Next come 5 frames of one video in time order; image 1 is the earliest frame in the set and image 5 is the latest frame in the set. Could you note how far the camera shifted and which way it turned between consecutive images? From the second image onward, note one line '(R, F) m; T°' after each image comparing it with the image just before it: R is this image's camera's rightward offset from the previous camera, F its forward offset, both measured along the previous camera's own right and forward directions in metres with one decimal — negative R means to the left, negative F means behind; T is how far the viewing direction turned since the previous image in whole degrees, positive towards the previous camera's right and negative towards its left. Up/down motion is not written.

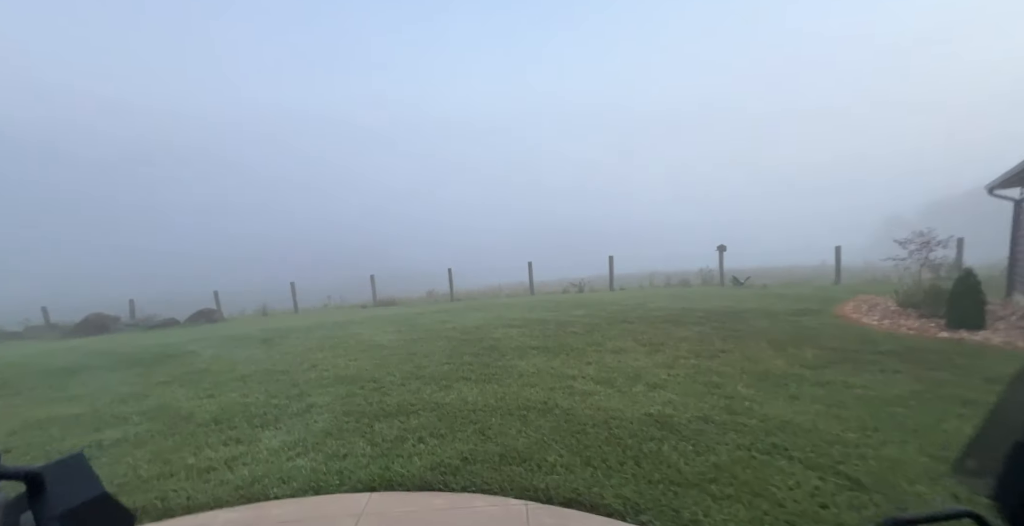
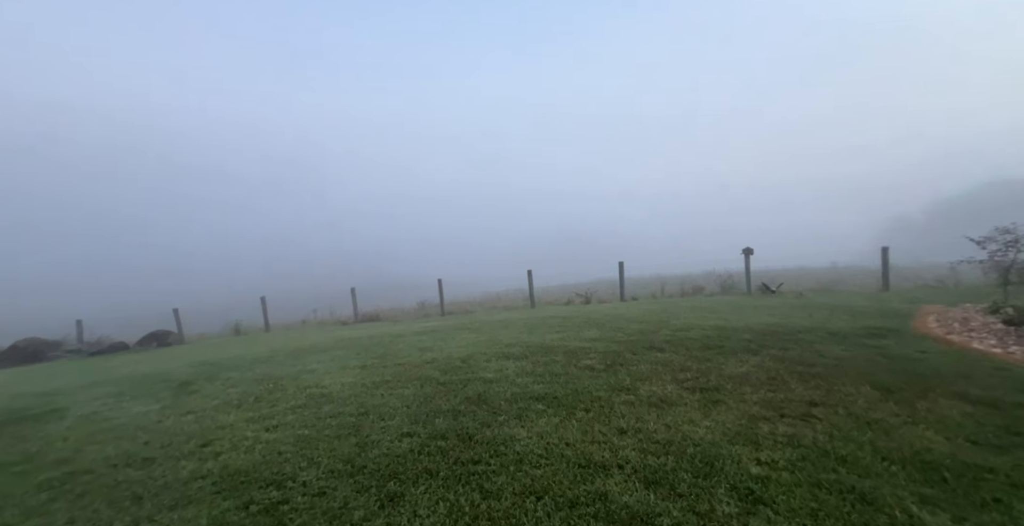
(+0.1, +1.5) m; 0°
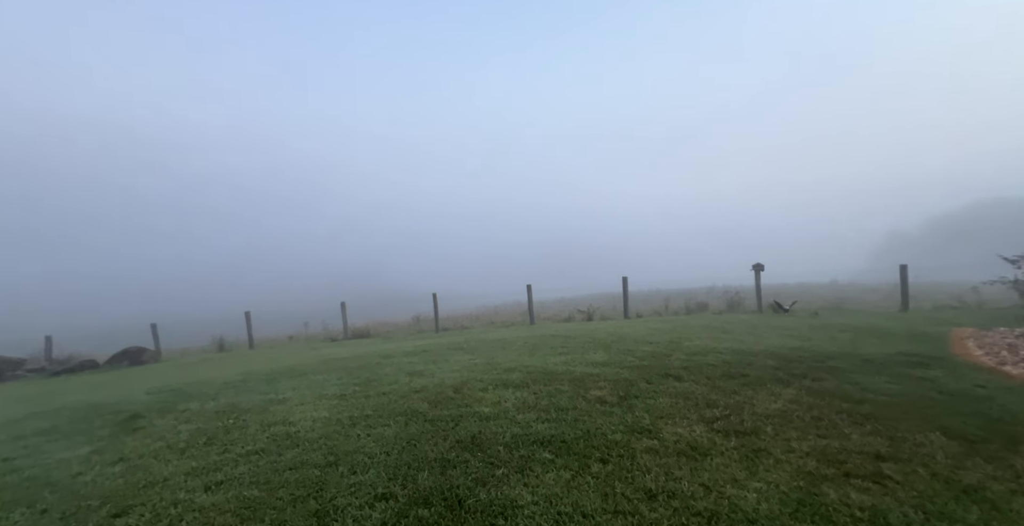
(0.0, +0.6) m; 0°
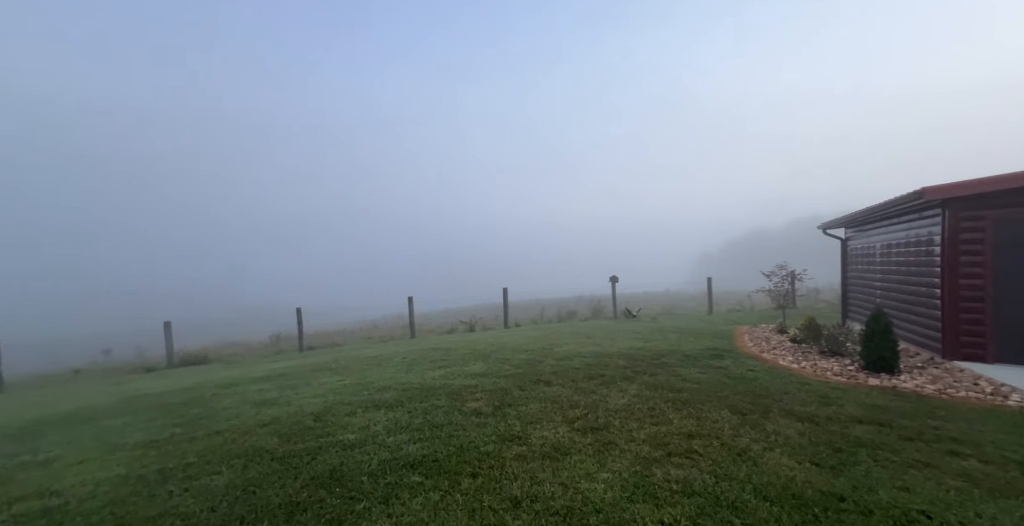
(-0.3, -0.3) m; +17°
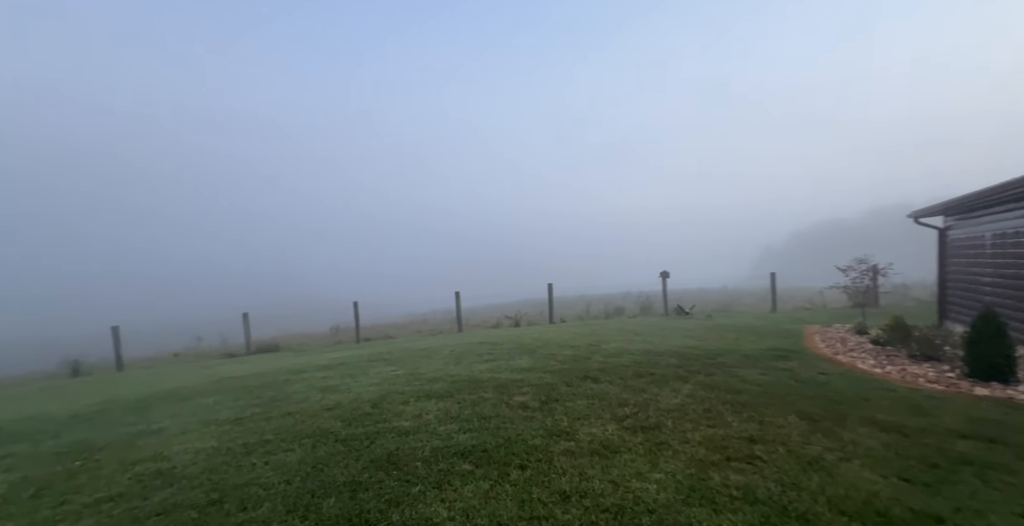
(+0.2, +0.2) m; -7°
